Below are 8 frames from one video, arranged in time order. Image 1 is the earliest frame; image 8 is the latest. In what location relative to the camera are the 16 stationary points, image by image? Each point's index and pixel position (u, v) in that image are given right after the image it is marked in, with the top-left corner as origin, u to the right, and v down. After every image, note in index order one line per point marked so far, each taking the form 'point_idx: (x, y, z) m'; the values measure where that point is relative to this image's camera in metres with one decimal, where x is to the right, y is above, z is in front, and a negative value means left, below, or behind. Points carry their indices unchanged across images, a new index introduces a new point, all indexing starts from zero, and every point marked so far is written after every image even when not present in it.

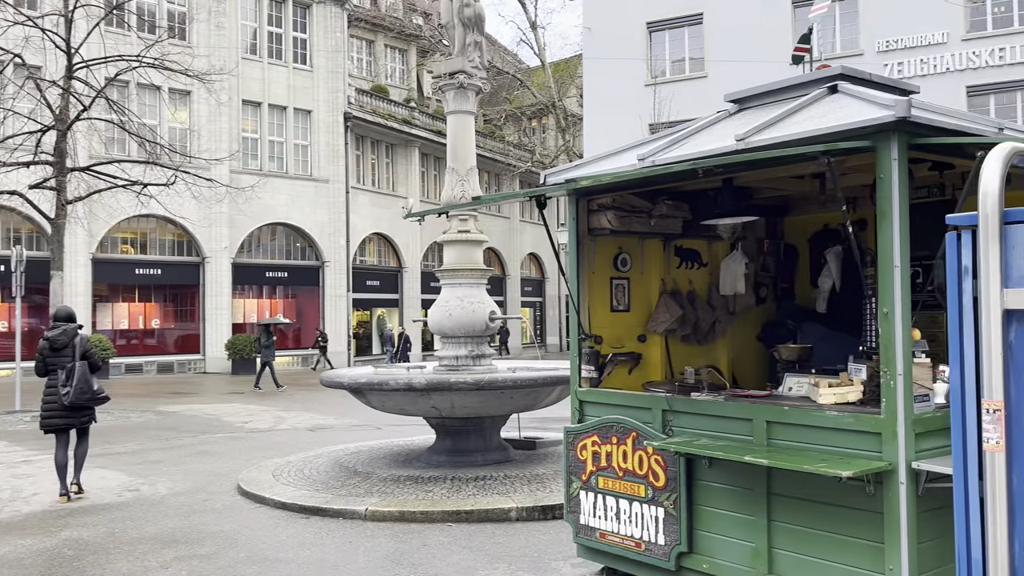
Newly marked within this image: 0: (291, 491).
0: (-2.0, -1.8, +7.9) m
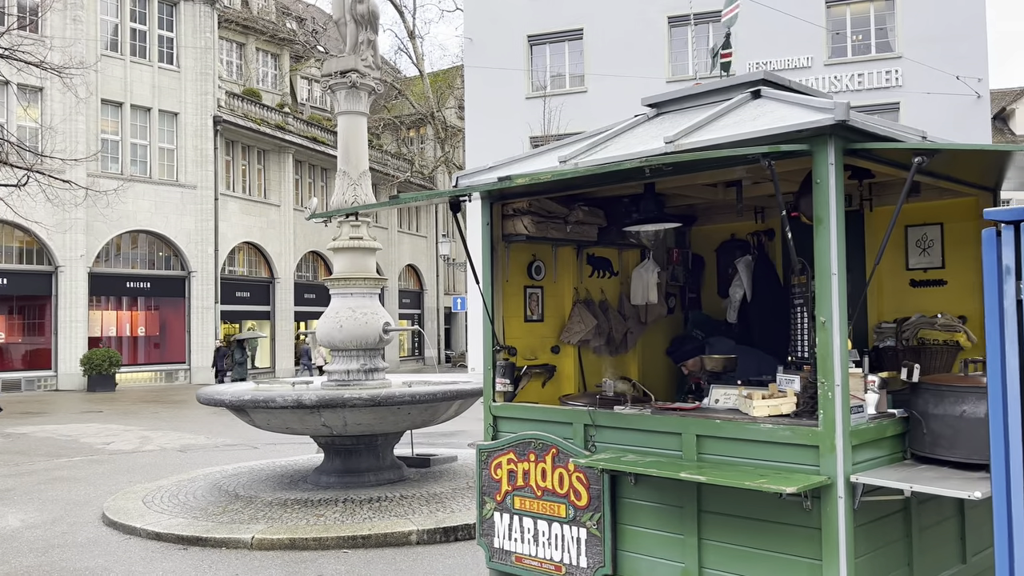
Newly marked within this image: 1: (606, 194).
0: (-2.9, -1.9, +7.2) m
1: (+0.6, +0.6, +5.4) m
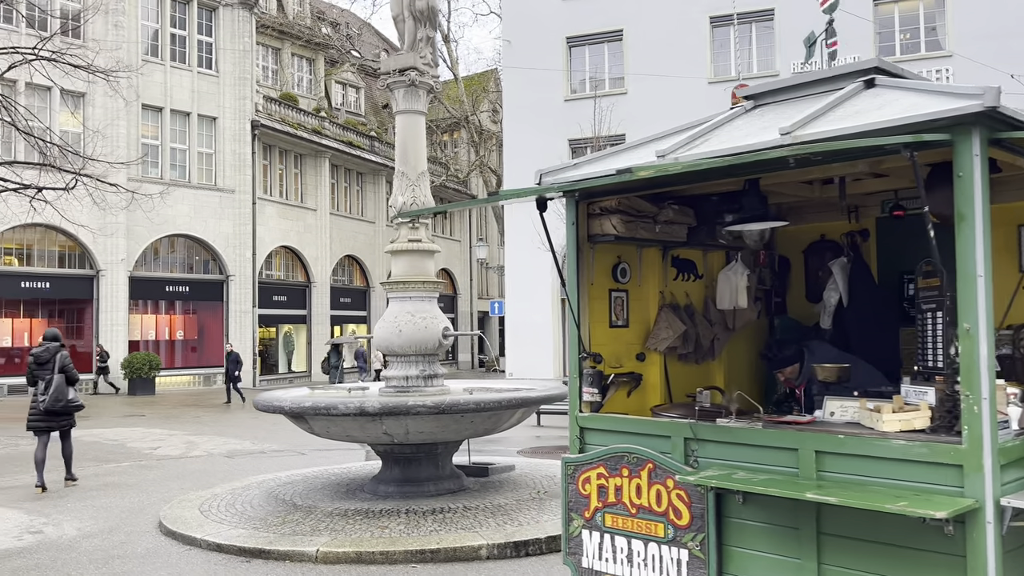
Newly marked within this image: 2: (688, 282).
0: (-2.3, -1.9, +7.0) m
1: (+1.1, +0.6, +5.1) m
2: (+1.1, 0.0, +5.7) m
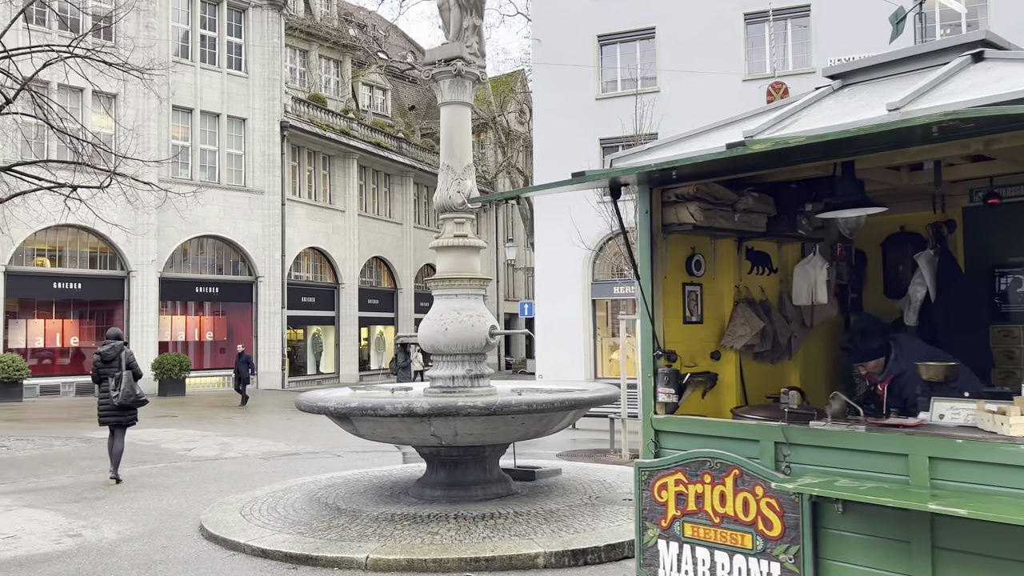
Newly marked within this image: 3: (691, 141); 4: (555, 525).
0: (-1.9, -1.9, +6.8) m
1: (+1.5, +0.6, +4.8) m
2: (+1.5, +0.1, +5.4) m
3: (+0.9, +0.7, +4.4) m
4: (+0.3, -1.8, +6.8) m
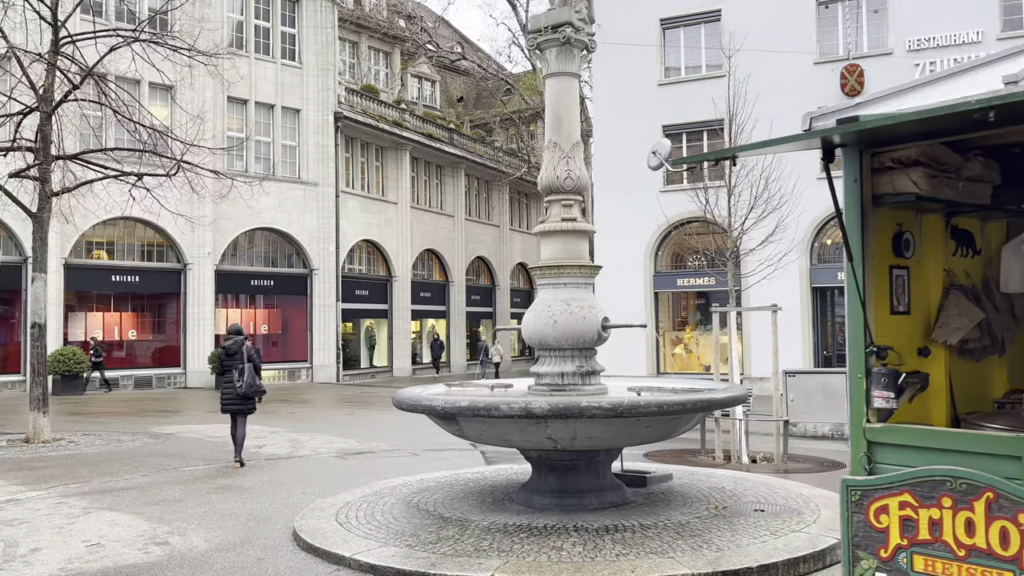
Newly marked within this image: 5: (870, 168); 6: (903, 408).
0: (-1.0, -1.8, +6.1) m
1: (+2.3, +0.7, +4.0) m
2: (+2.4, +0.2, +4.6) m
3: (+1.7, +0.8, +3.7) m
4: (+1.2, -1.8, +6.1) m
5: (+1.6, +0.5, +3.9) m
6: (+1.8, -0.5, +4.1) m
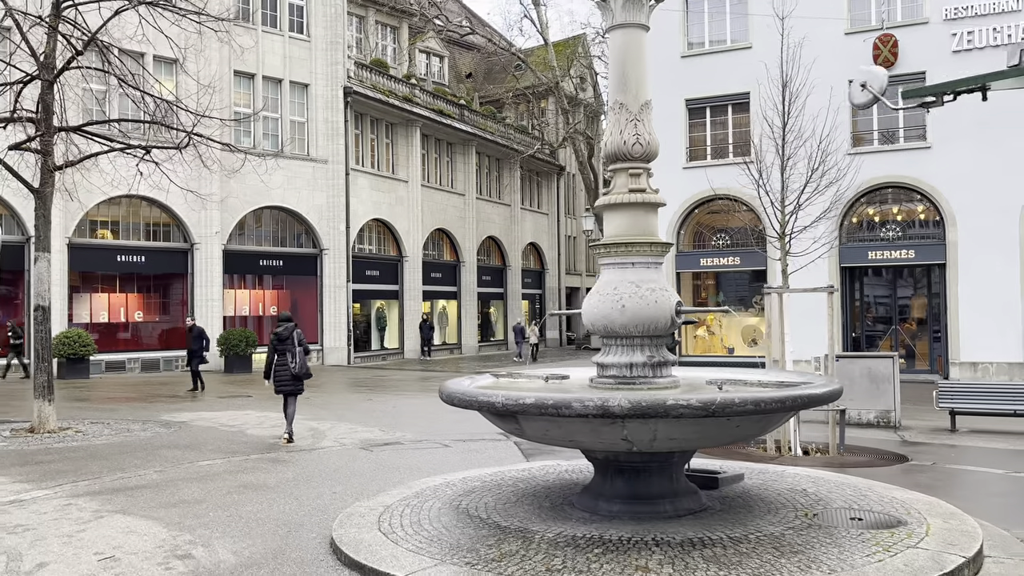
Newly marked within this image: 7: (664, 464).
0: (-0.5, -1.7, +5.3) m
1: (+2.7, +0.7, +3.1) m
2: (+2.8, +0.2, +3.7) m
3: (+2.2, +0.9, +2.8) m
4: (+1.7, -1.6, +5.3) m
5: (+2.1, +0.6, +3.0) m
6: (+2.3, -0.5, +3.3) m
7: (+1.1, -1.3, +6.5) m
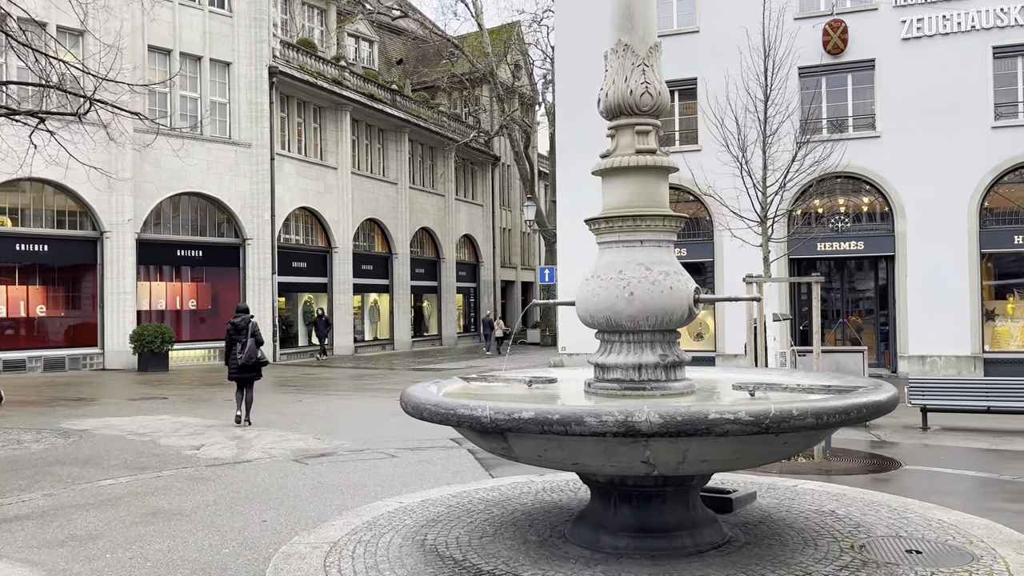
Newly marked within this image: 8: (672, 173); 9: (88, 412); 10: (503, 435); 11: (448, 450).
0: (-0.5, -1.6, +4.0) m
1: (+2.9, +0.8, +2.0) m
2: (+3.0, +0.3, +2.6) m
3: (+2.4, +1.0, +1.7) m
4: (+1.7, -1.5, +4.1) m
5: (+2.2, +0.7, +1.9) m
6: (+2.4, -0.4, +2.1) m
7: (+1.0, -1.2, +5.3) m
8: (+1.0, +0.7, +5.6) m
9: (-7.2, -2.1, +15.0) m
10: (0.0, -0.8, +4.6) m
11: (-0.7, -1.9, +10.3) m
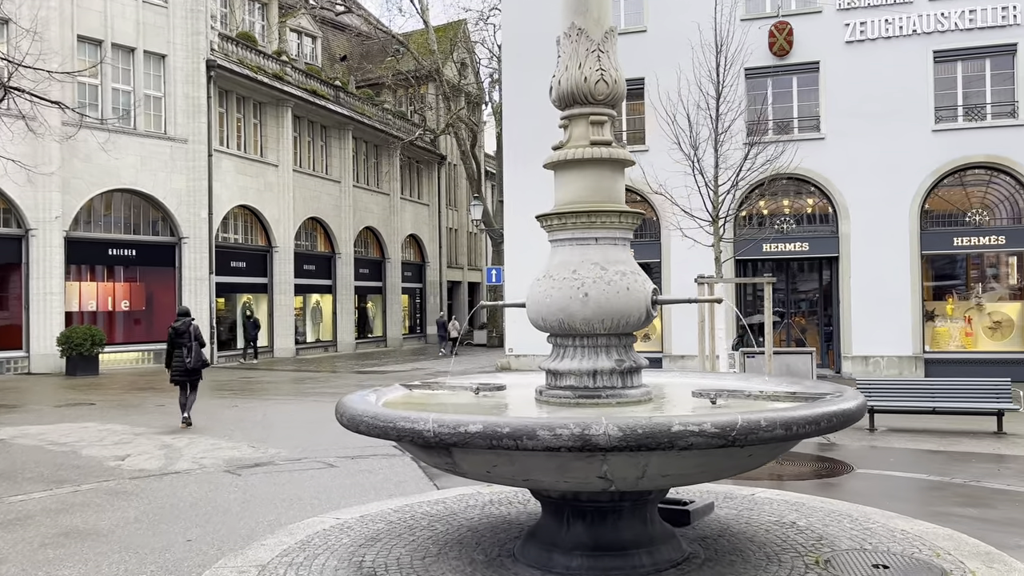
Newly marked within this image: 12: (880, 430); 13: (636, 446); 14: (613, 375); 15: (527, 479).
0: (-0.7, -1.6, +3.6) m
1: (+2.8, +0.8, +1.8) m
2: (+2.8, +0.3, +2.4) m
3: (+2.3, +1.0, +1.4) m
4: (+1.5, -1.5, +3.8) m
5: (+2.1, +0.7, +1.6) m
6: (+2.3, -0.4, +1.9) m
7: (+0.7, -1.2, +4.9) m
8: (+0.7, +0.7, +5.3) m
9: (-8.1, -2.1, +14.1) m
10: (-0.3, -0.8, +4.2) m
11: (-1.3, -1.9, +9.8) m
12: (+5.7, -2.2, +13.7) m
13: (+0.5, -0.7, +3.9) m
14: (+0.6, -0.5, +5.0) m
15: (+0.1, -0.9, +4.3) m
